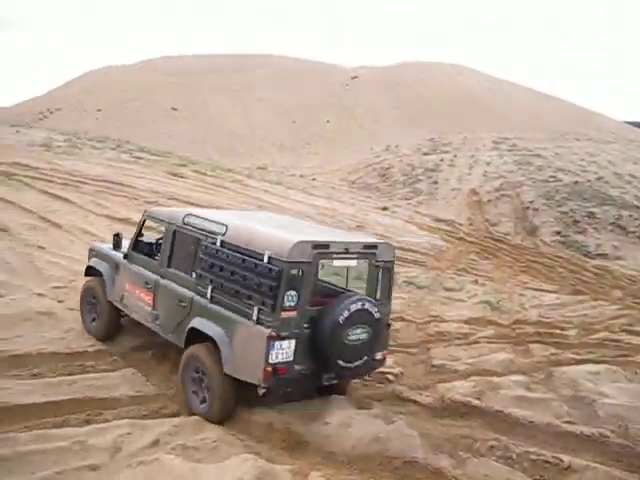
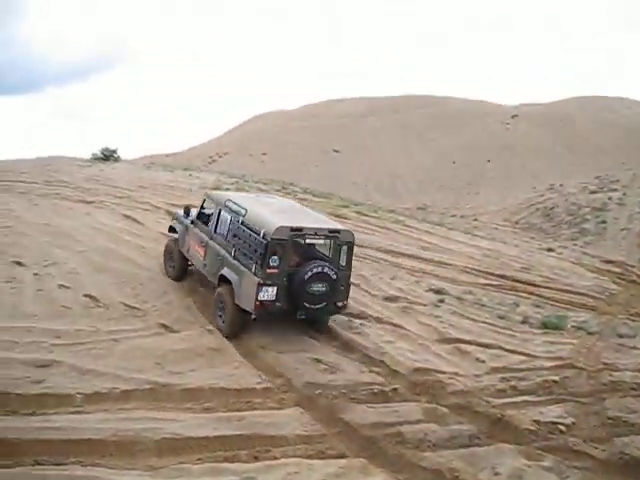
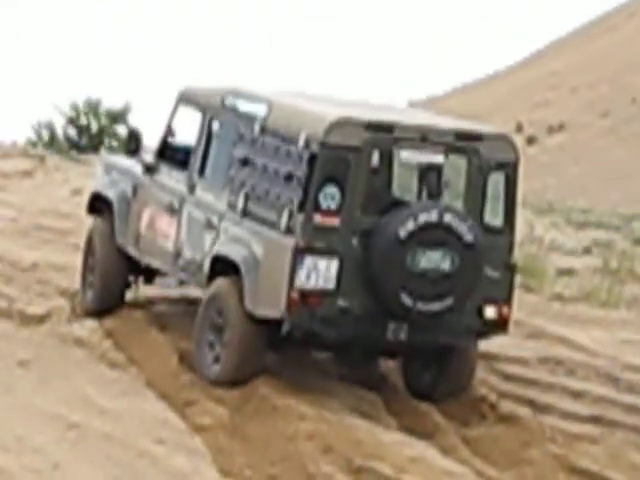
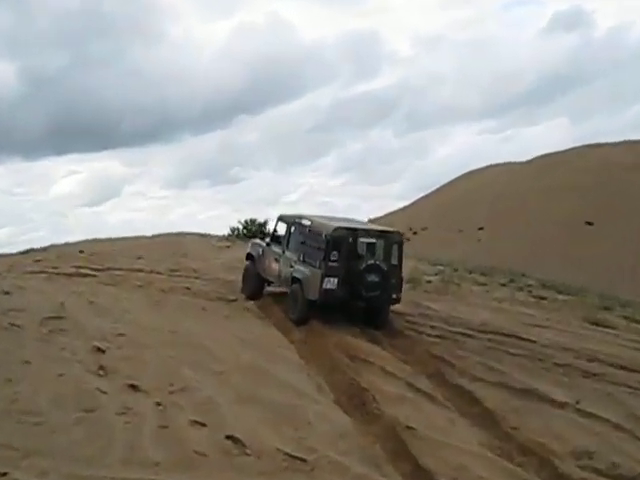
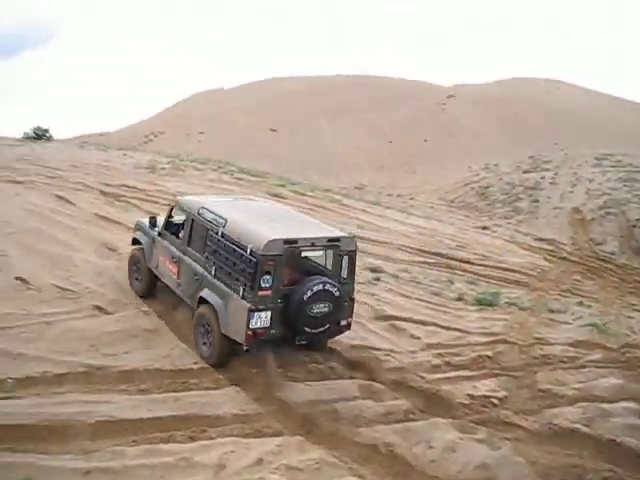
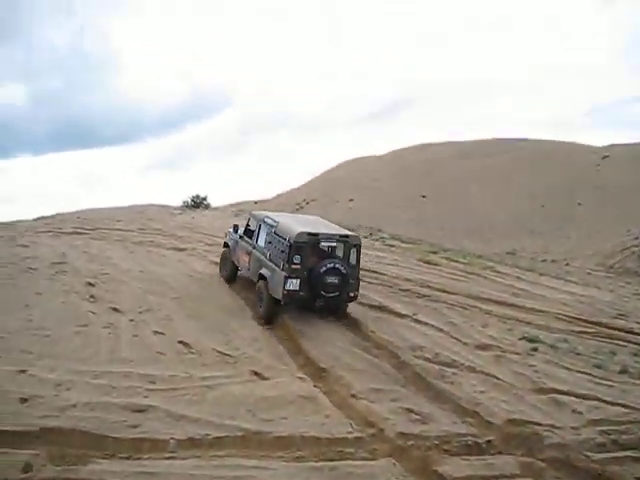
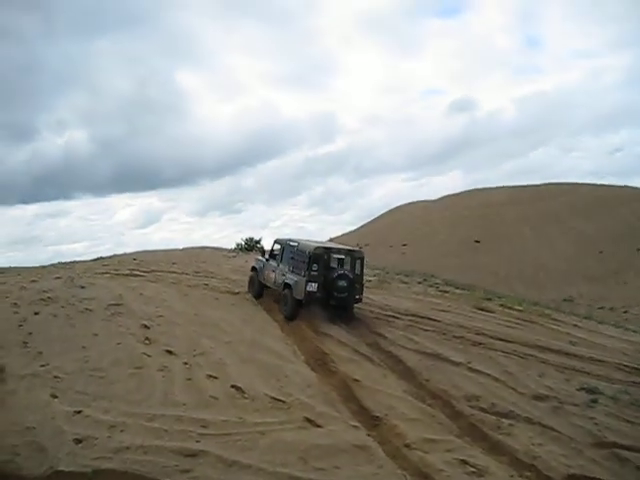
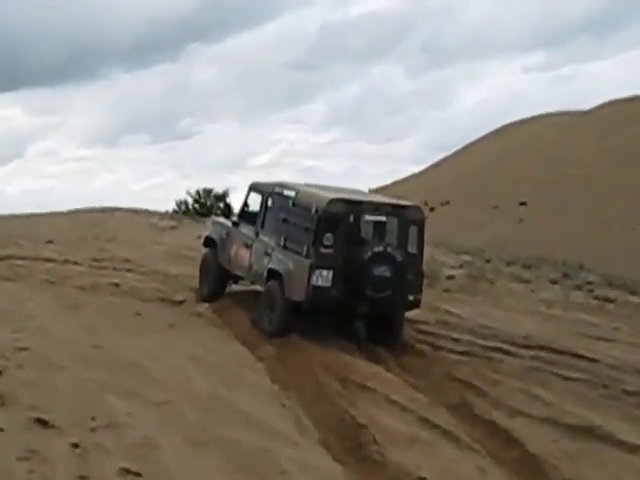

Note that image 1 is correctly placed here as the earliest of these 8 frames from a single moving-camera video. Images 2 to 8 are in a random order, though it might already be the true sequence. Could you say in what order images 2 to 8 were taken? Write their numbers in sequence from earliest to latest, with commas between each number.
5, 2, 6, 7, 4, 8, 3
